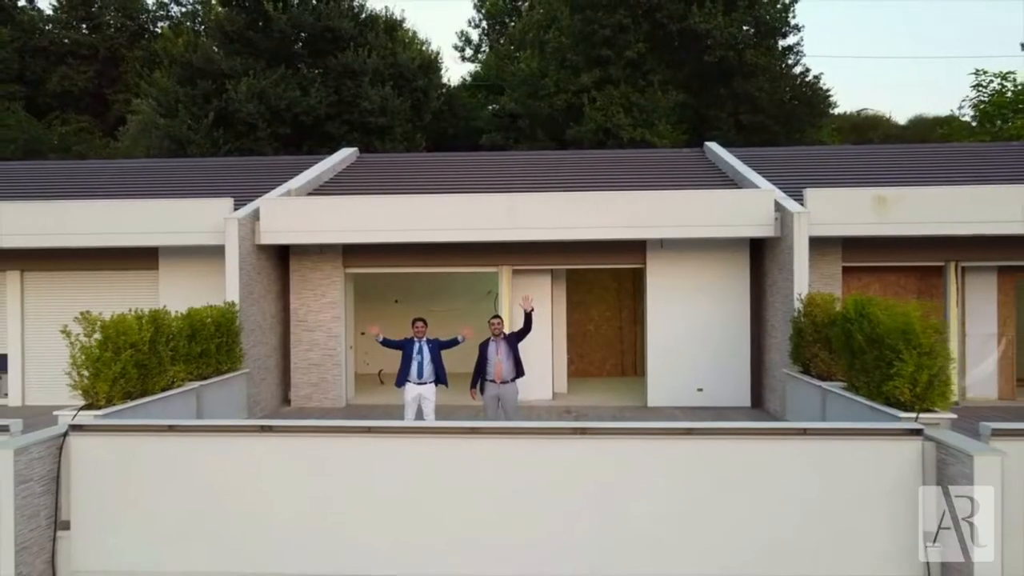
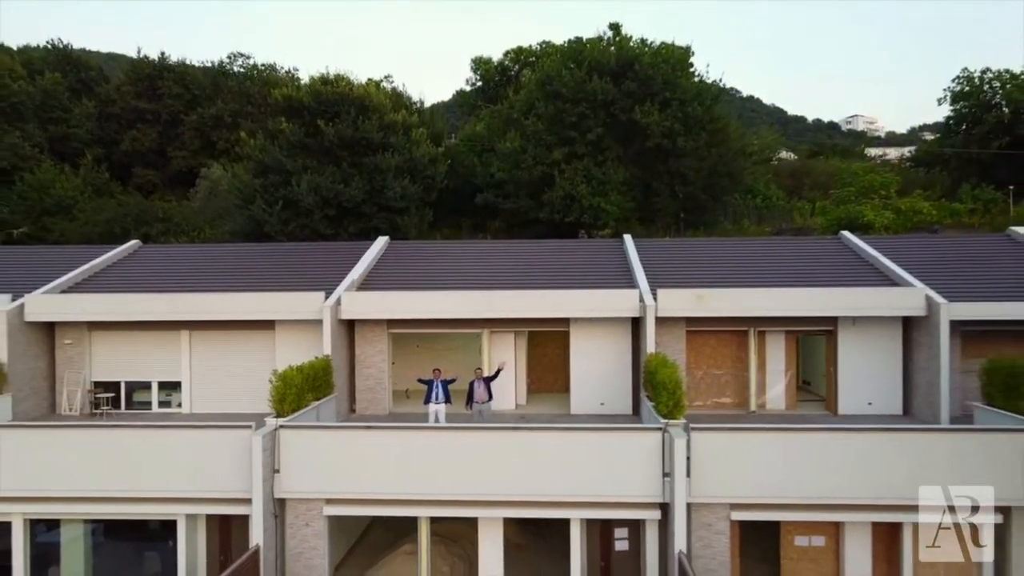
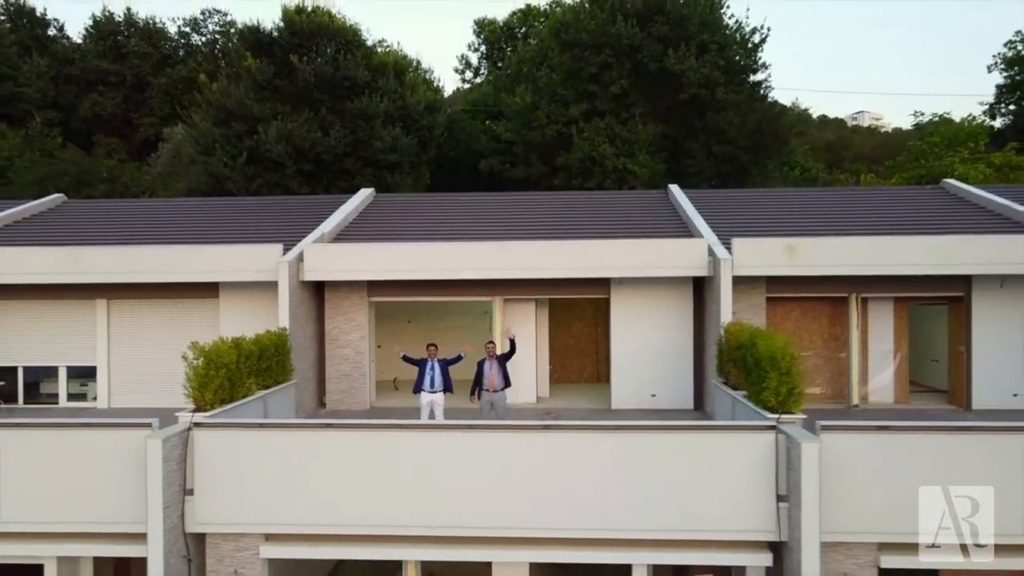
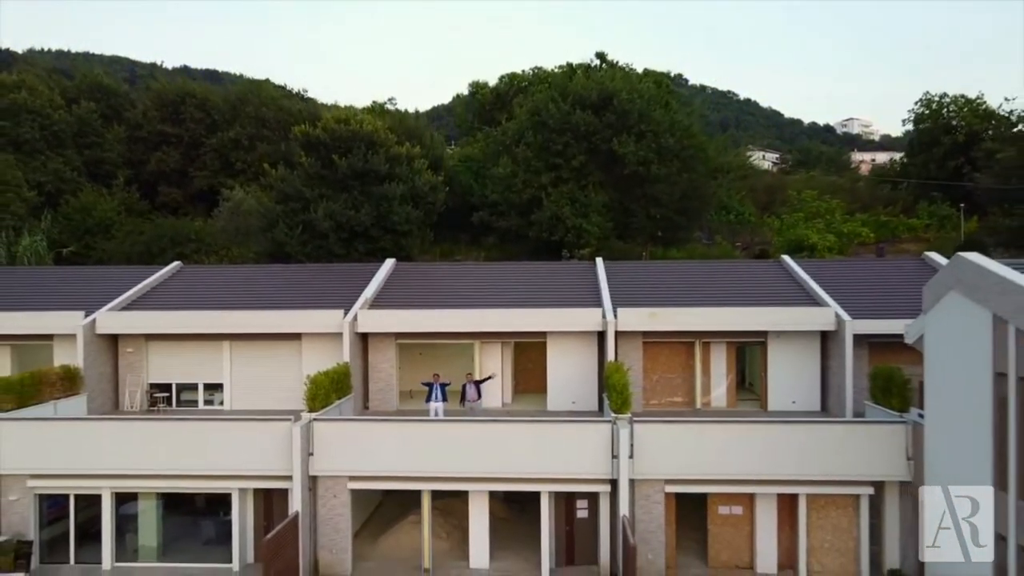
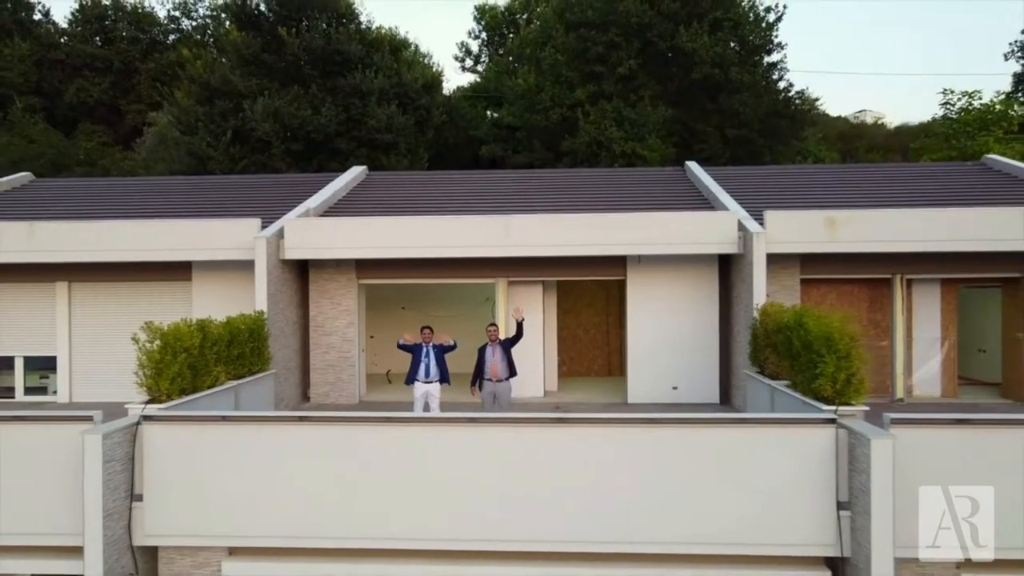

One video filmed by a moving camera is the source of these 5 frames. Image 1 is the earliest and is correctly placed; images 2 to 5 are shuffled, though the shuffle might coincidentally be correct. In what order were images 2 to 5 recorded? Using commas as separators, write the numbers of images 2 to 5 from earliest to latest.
5, 3, 2, 4
